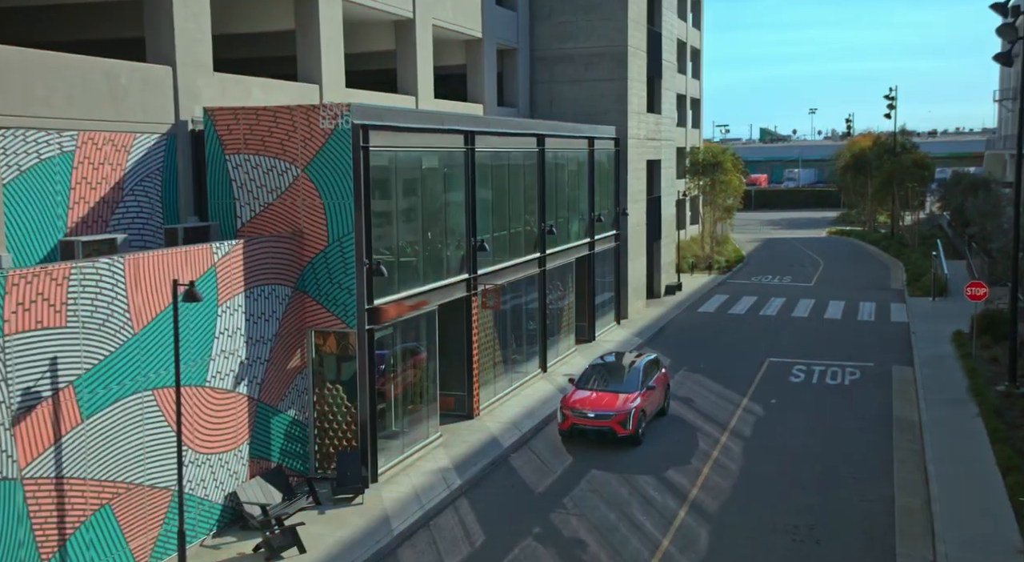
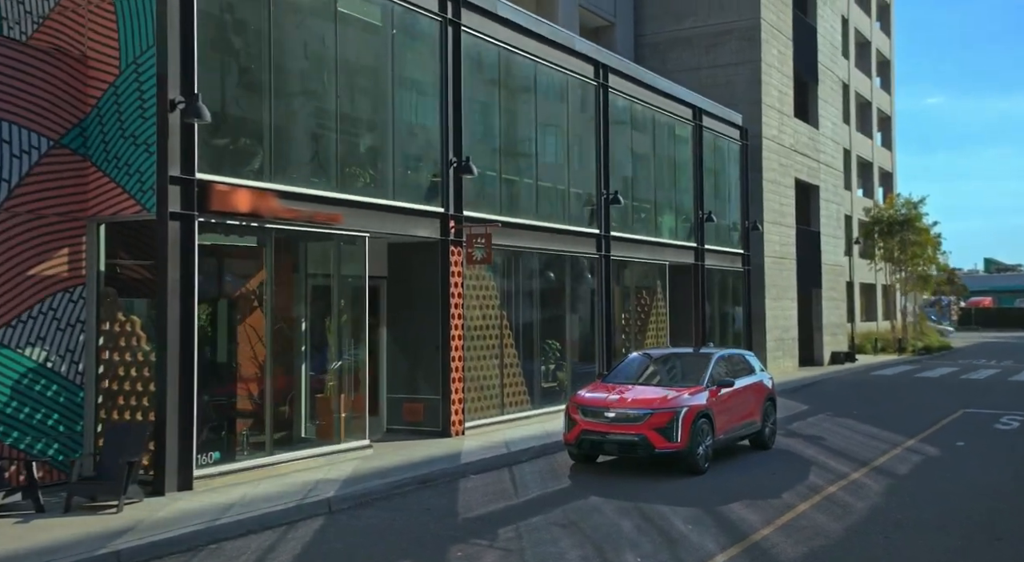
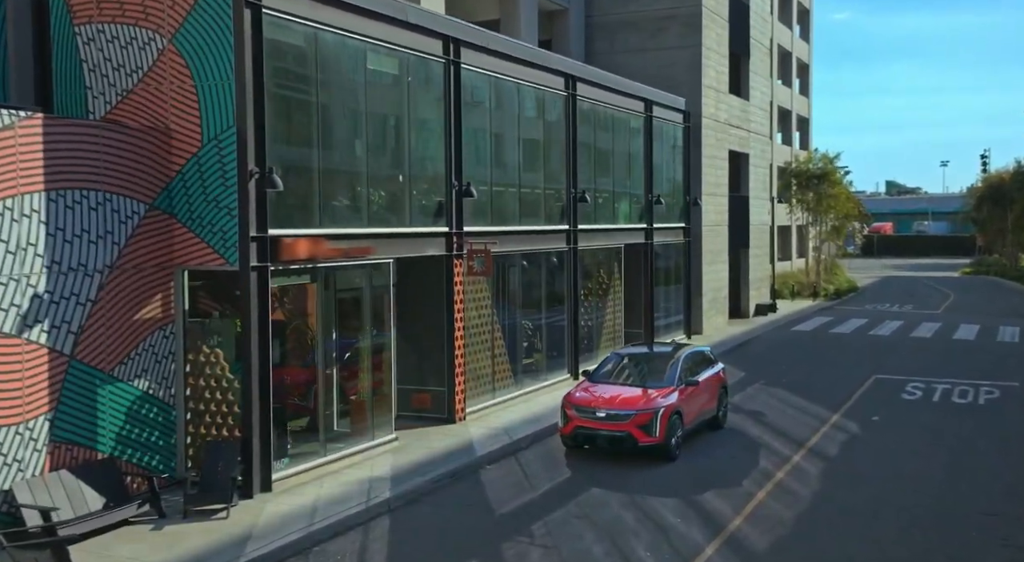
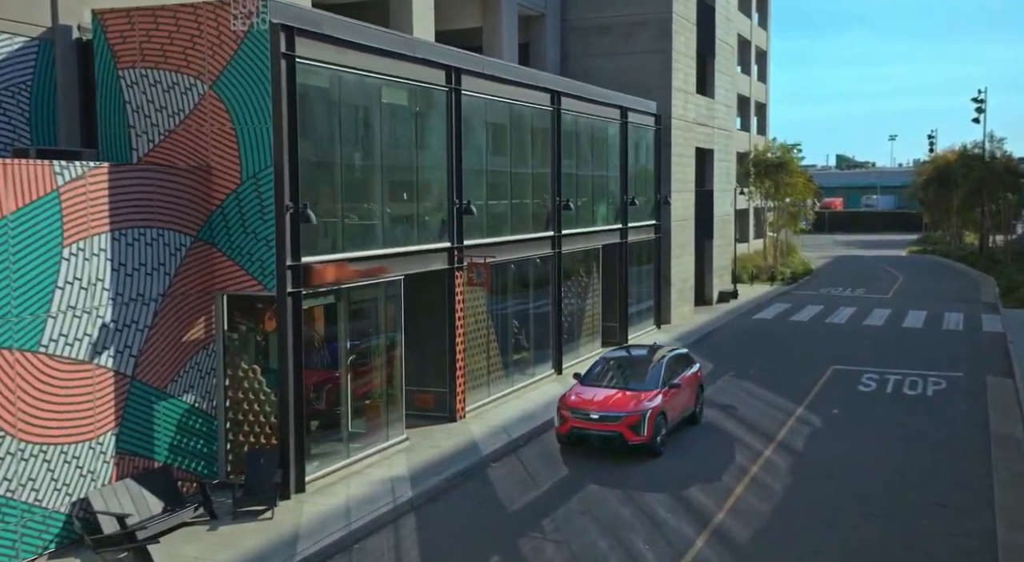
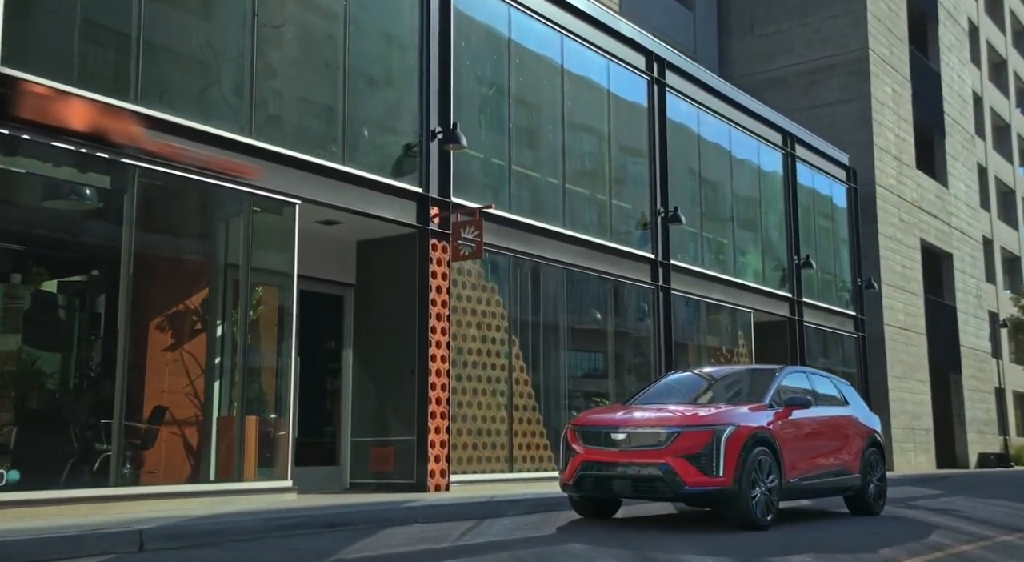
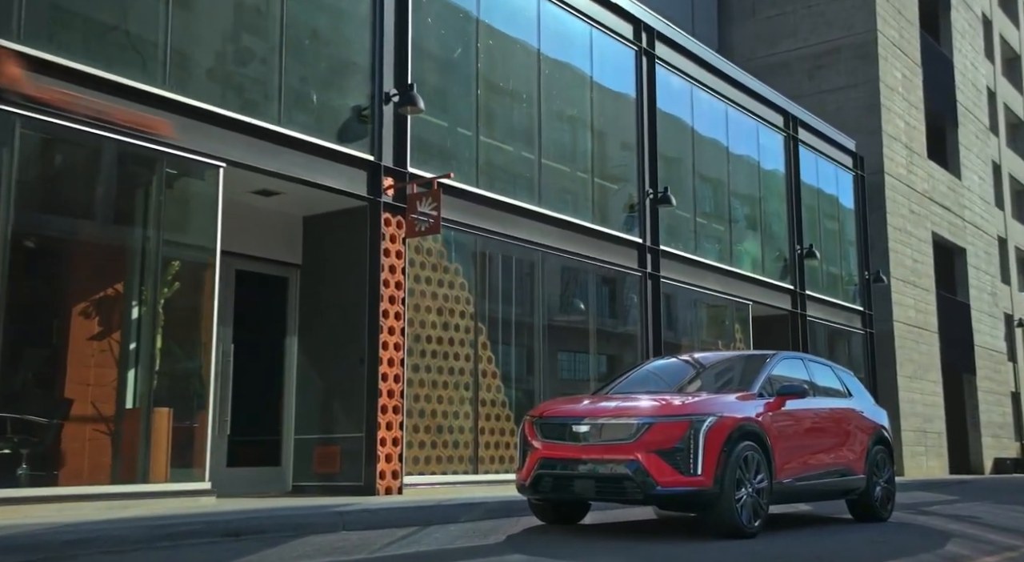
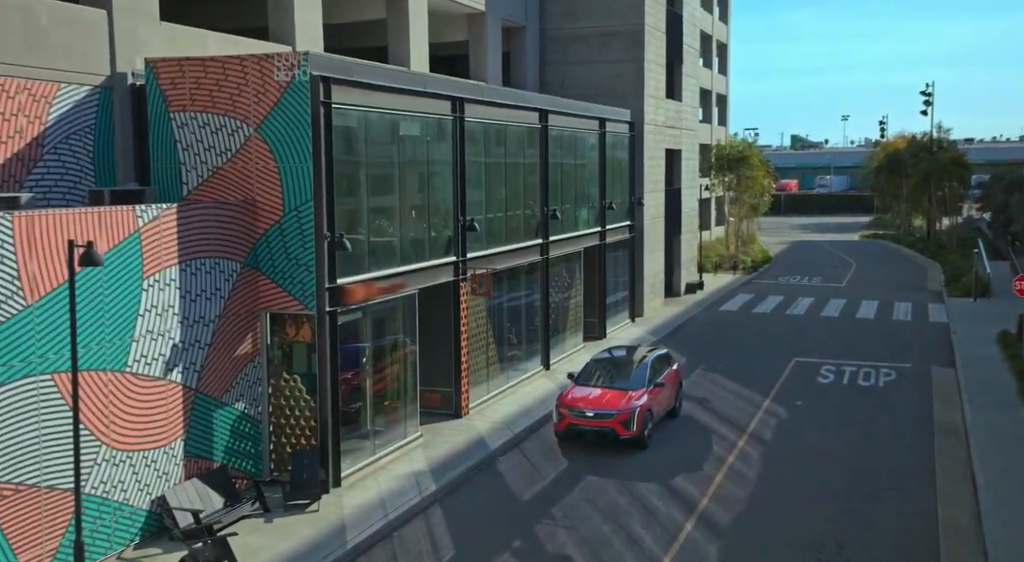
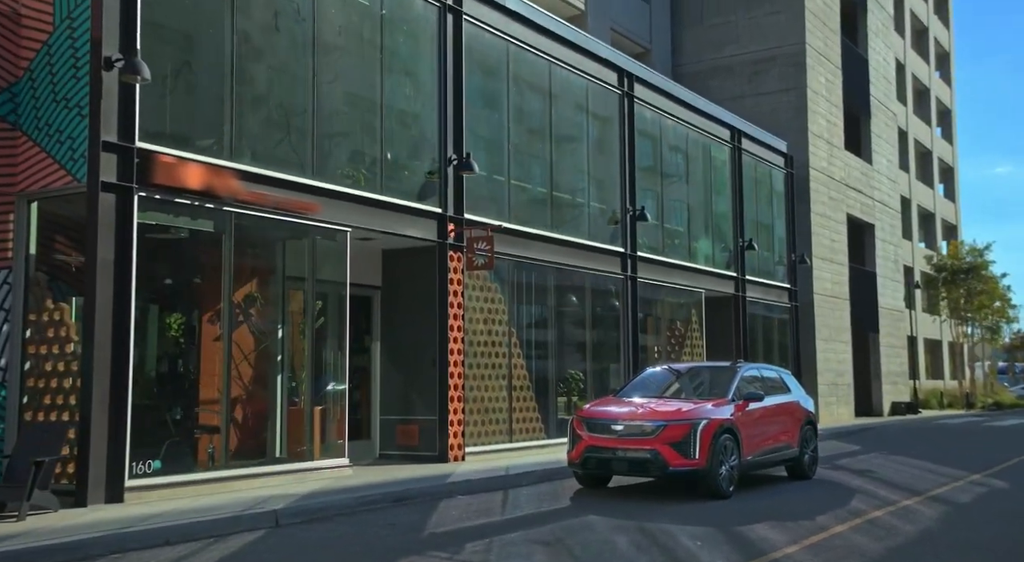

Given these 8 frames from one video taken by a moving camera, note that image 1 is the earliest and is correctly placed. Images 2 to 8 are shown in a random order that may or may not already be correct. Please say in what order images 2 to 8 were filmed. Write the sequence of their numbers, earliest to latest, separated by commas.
7, 4, 3, 2, 8, 5, 6
